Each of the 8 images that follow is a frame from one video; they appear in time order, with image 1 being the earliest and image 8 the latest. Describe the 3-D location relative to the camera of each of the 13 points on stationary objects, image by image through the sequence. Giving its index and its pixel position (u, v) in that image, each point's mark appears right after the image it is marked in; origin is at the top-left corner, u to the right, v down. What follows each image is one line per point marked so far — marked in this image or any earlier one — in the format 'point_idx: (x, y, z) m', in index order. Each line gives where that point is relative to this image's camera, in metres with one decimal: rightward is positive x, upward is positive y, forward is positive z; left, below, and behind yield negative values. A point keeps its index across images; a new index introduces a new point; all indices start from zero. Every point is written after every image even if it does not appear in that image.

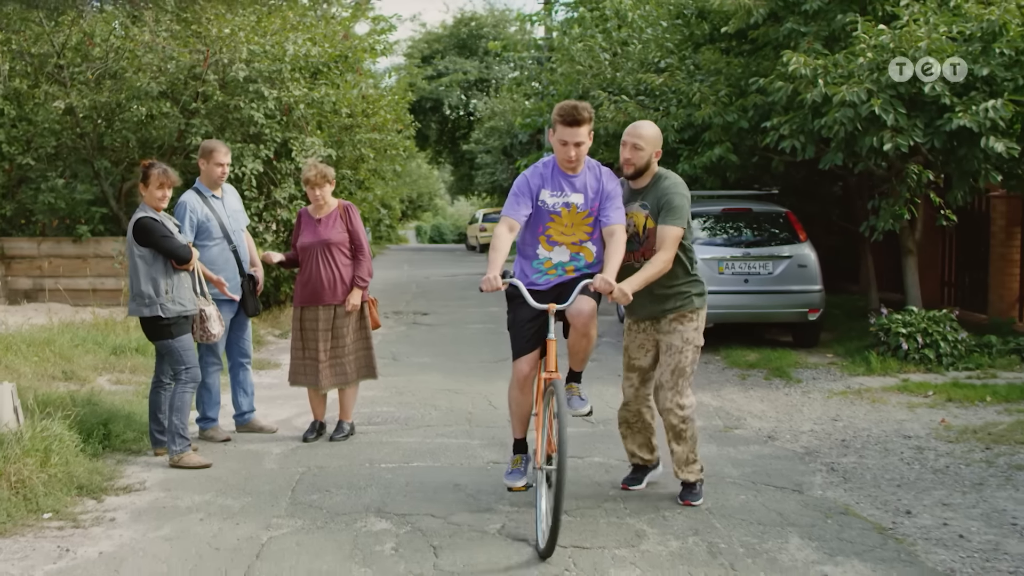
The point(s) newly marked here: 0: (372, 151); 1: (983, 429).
0: (-1.3, +1.3, +13.9) m
1: (+2.5, -0.7, +7.7) m
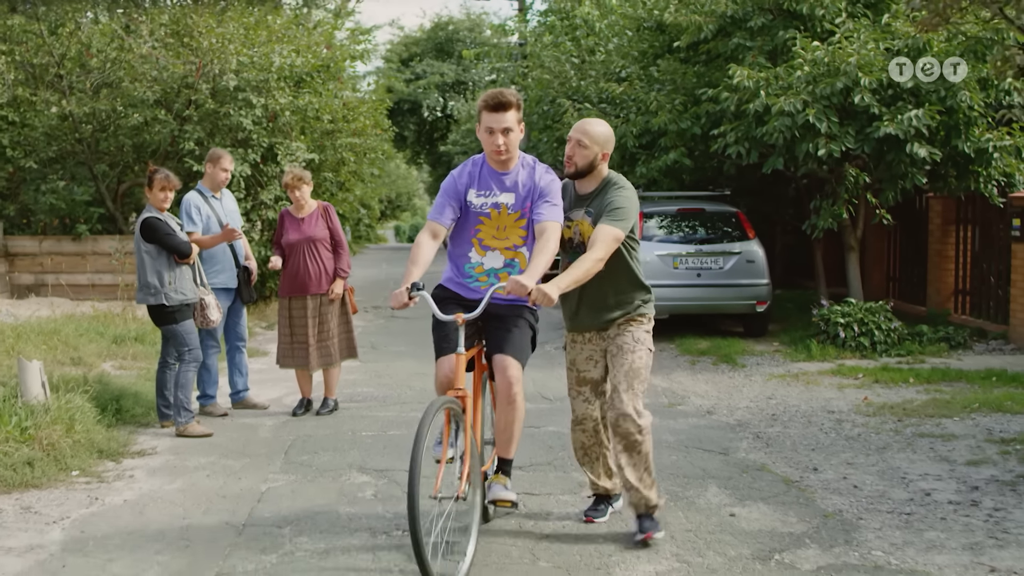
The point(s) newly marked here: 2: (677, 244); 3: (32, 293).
0: (-1.6, +1.4, +14.7) m
1: (+2.3, -0.7, +8.6) m
2: (+1.4, +0.4, +12.0) m
3: (-4.4, 0.0, +13.5) m
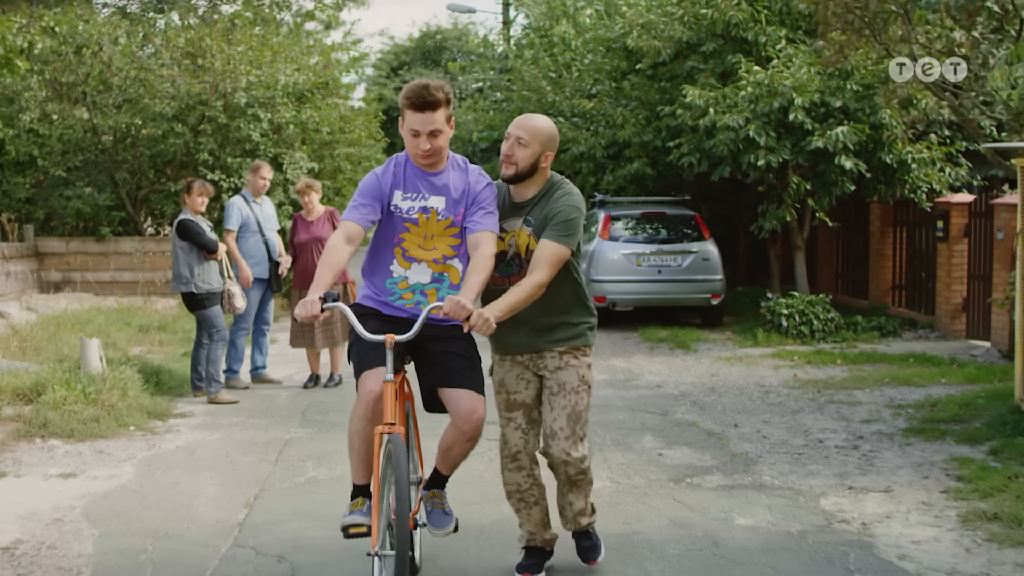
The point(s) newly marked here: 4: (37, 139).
0: (-1.8, +1.4, +16.1) m
1: (+2.2, -0.6, +10.1) m
2: (+1.2, +0.4, +13.4) m
3: (-4.6, 0.0, +14.9) m
4: (-4.8, +1.5, +14.9) m
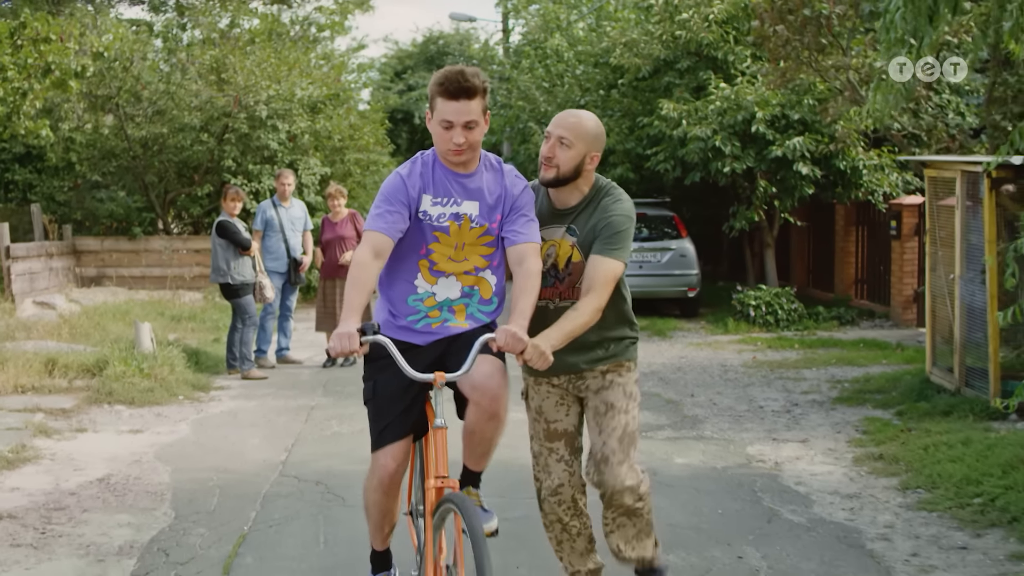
0: (-1.9, +1.5, +17.5) m
1: (+2.1, -0.6, +11.5) m
2: (+1.1, +0.5, +14.8) m
3: (-4.7, 0.0, +16.3) m
4: (-4.9, +1.6, +16.3) m
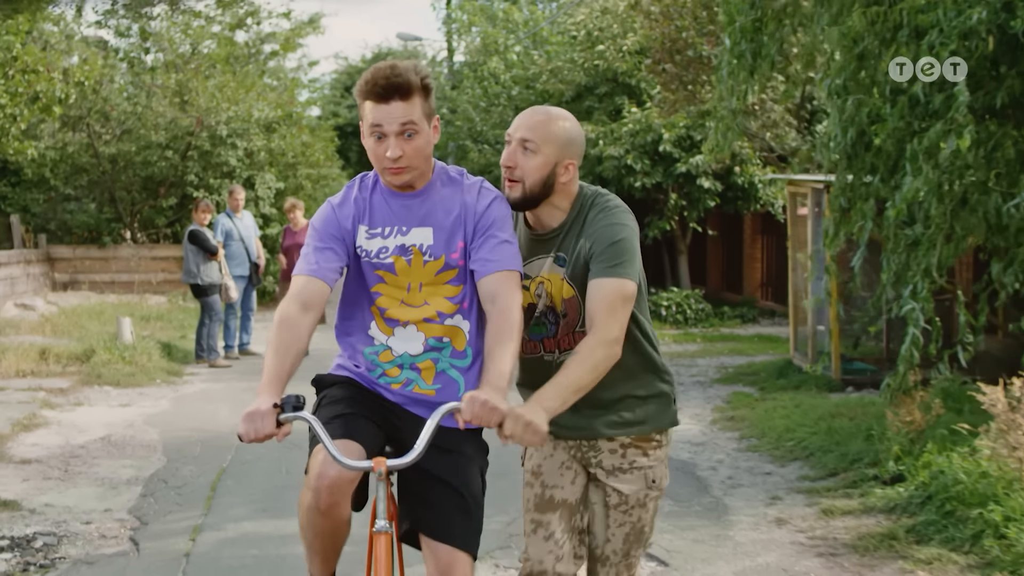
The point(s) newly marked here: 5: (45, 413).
0: (-2.7, +1.4, +19.1) m
1: (+1.5, -0.6, +13.1) m
2: (+0.4, +0.4, +16.4) m
3: (-5.4, 0.0, +17.7) m
4: (-5.6, +1.5, +17.7) m
5: (-2.8, -0.8, +8.8) m
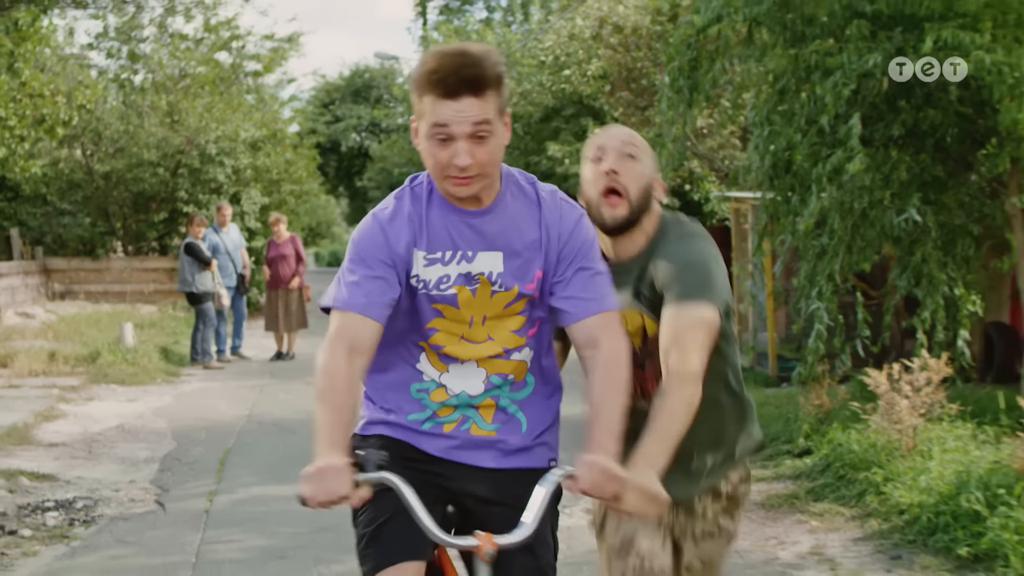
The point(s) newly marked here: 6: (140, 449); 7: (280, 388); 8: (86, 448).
0: (-3.0, +1.3, +20.1) m
1: (+1.2, -0.7, +14.2) m
2: (+0.1, +0.3, +17.5) m
3: (-5.8, -0.1, +18.6) m
4: (-6.0, +1.4, +18.7) m
5: (-3.0, -0.8, +9.7) m
6: (-2.1, -0.9, +8.0) m
7: (-1.7, -0.7, +10.8) m
8: (-2.4, -0.9, +8.1) m
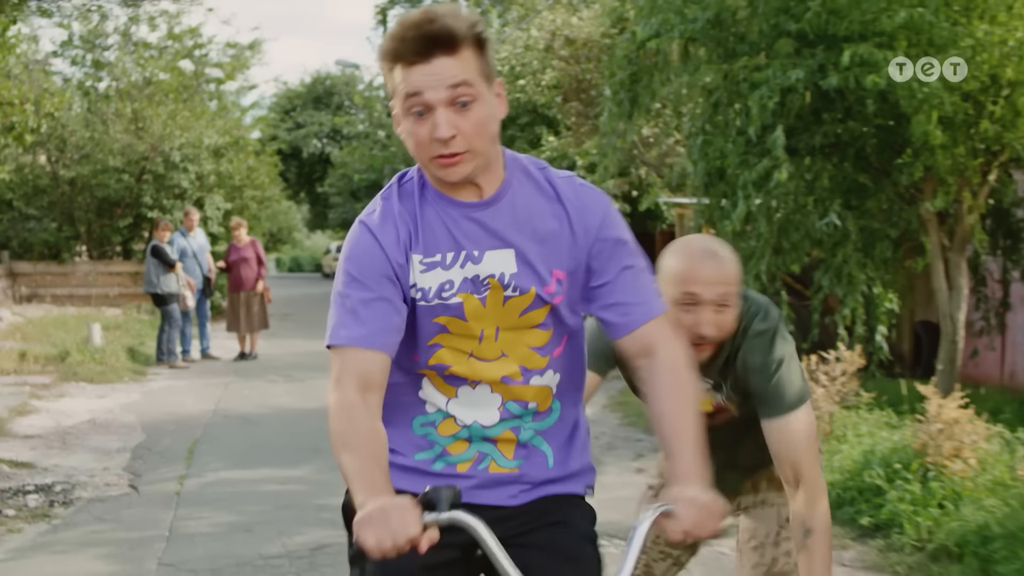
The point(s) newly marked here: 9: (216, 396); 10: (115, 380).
0: (-3.6, +1.2, +20.5) m
1: (+0.8, -0.7, +14.7) m
2: (-0.4, +0.3, +18.0) m
3: (-6.3, -0.2, +19.0) m
4: (-6.6, +1.4, +19.0) m
5: (-3.3, -0.8, +10.2) m
6: (-2.3, -0.9, +8.5) m
7: (-2.1, -0.8, +11.3) m
8: (-2.6, -0.9, +8.5) m
9: (-2.2, -0.8, +10.7) m
10: (-3.2, -0.7, +11.6) m
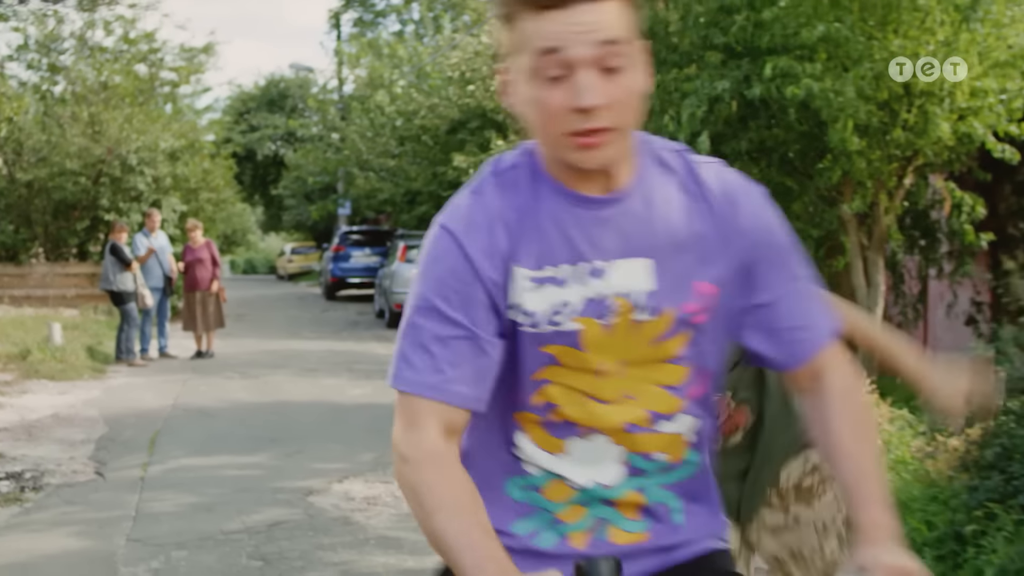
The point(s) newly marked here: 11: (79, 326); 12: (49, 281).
0: (-4.3, +1.2, +20.9) m
1: (+0.3, -0.7, +15.2) m
2: (-1.1, +0.3, +18.4) m
3: (-7.0, -0.2, +19.3) m
4: (-7.2, +1.3, +19.3) m
5: (-3.7, -0.8, +10.5) m
6: (-2.7, -0.9, +8.9) m
7: (-2.5, -0.8, +11.7) m
8: (-3.0, -0.9, +8.9) m
9: (-2.6, -0.8, +11.1) m
10: (-3.6, -0.7, +12.0) m
11: (-5.1, -0.5, +17.0) m
12: (-6.2, +0.1, +19.4) m
